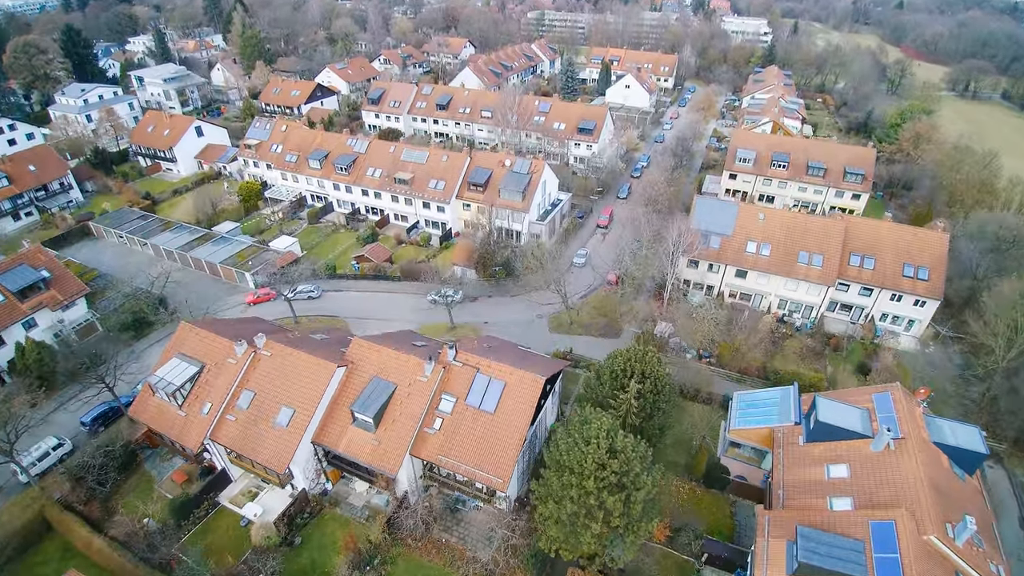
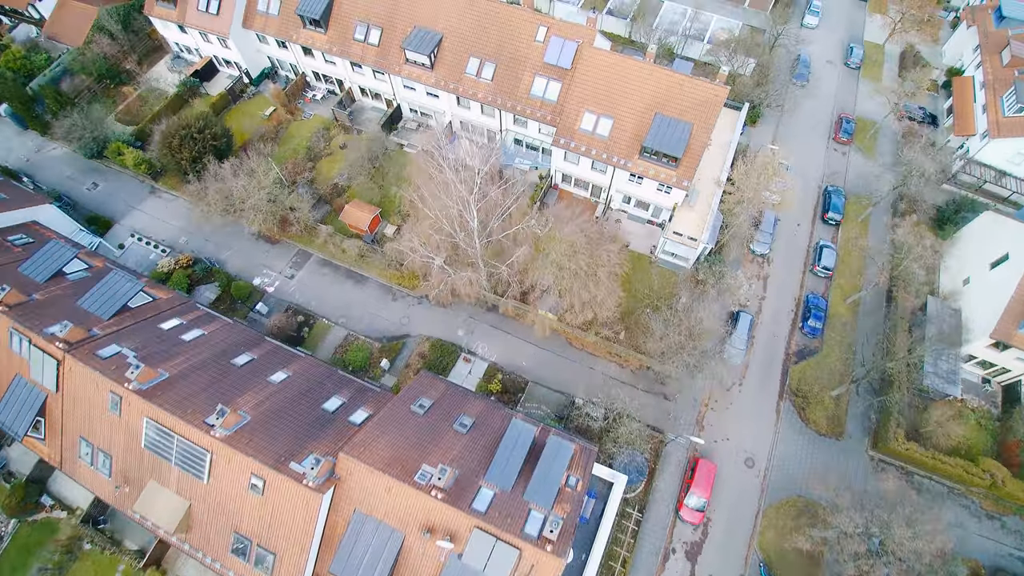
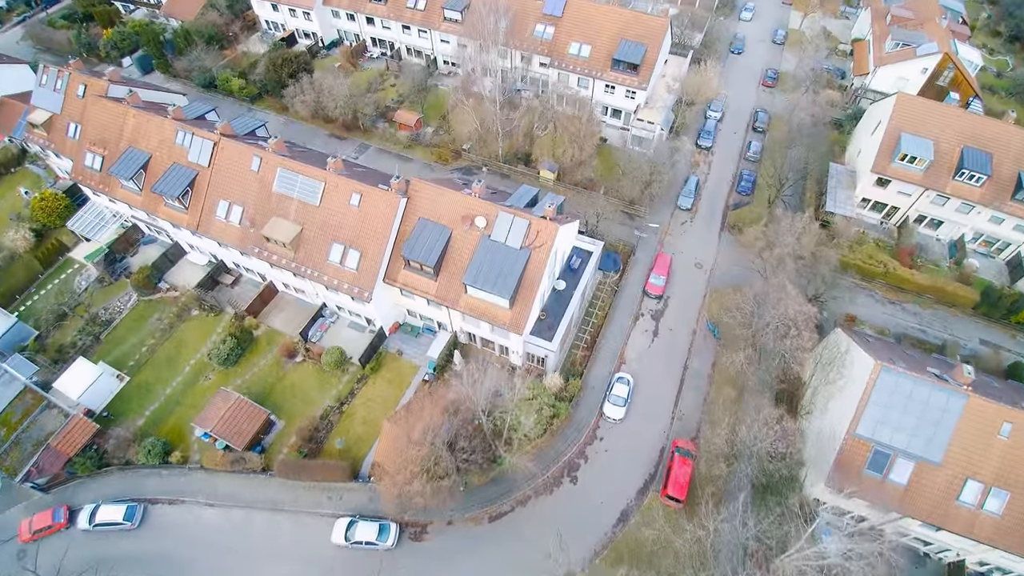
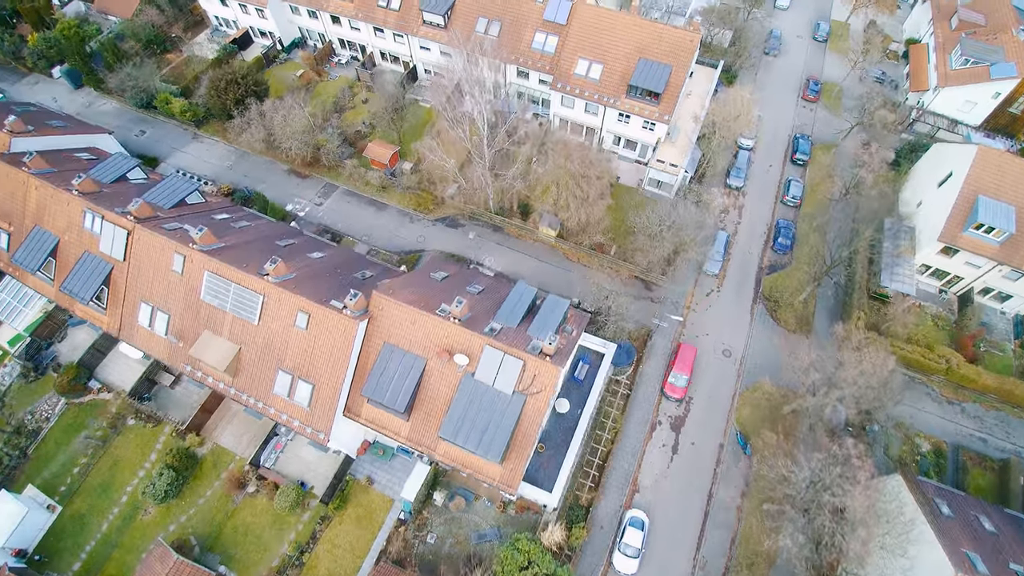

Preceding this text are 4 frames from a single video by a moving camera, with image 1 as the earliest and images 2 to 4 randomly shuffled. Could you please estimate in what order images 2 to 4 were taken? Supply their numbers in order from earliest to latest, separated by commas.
3, 4, 2
